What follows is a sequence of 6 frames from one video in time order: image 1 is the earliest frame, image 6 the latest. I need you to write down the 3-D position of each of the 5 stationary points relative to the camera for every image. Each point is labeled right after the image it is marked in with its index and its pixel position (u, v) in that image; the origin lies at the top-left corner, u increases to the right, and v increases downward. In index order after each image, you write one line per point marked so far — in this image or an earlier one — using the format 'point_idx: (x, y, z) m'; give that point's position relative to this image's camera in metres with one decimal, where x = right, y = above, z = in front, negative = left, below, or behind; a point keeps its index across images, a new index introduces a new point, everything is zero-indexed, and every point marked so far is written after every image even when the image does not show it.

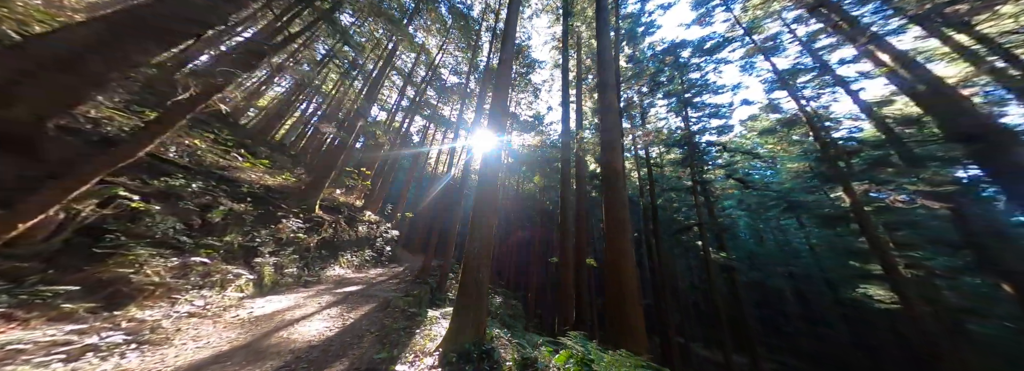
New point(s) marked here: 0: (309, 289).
0: (-7.1, -3.6, +7.2) m
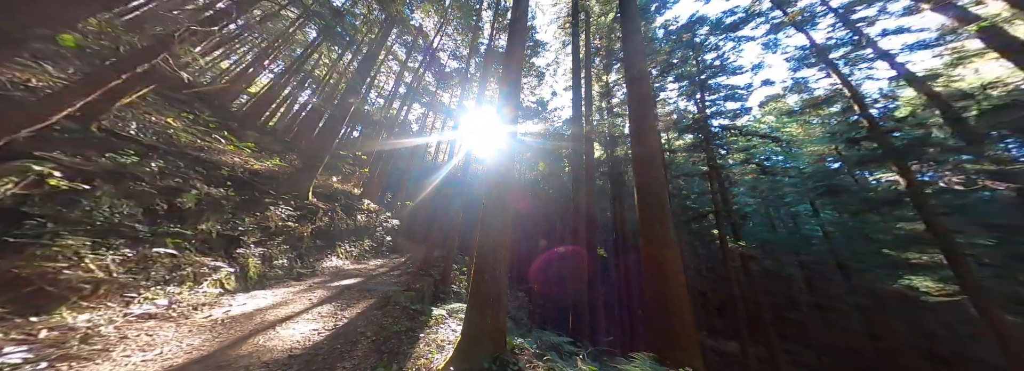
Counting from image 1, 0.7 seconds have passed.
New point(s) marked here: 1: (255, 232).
0: (-6.8, -3.1, +6.6) m
1: (-7.7, -1.4, +6.3) m
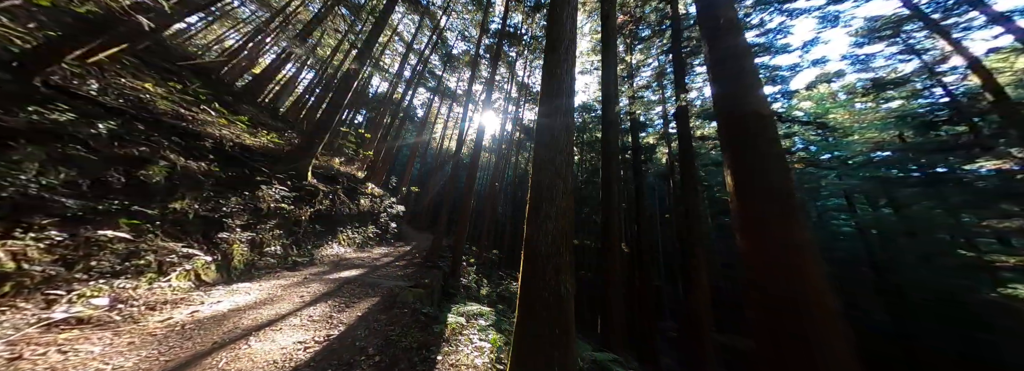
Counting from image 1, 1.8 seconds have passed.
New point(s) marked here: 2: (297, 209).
0: (-6.1, -2.5, +5.9) m
1: (-7.0, -0.7, +5.5) m
2: (-7.5, -0.8, +7.3) m
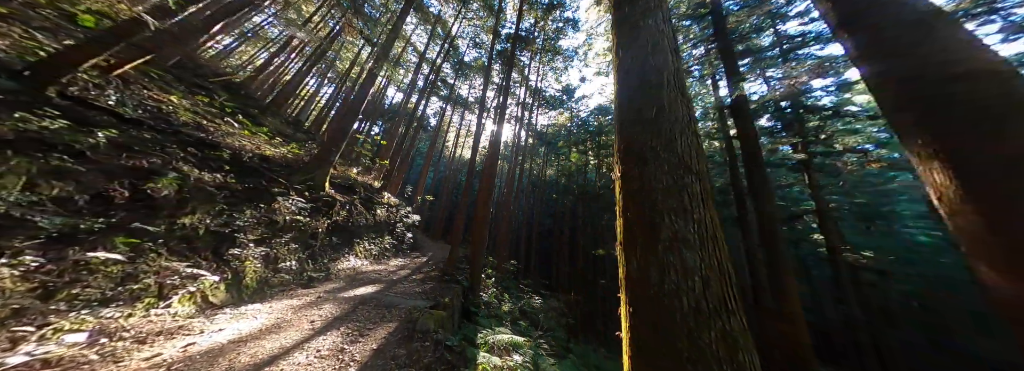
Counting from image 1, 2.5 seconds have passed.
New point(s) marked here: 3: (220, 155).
0: (-5.4, -2.8, +5.5) m
1: (-6.3, -1.0, +5.2) m
2: (-6.7, -1.2, +7.1) m
3: (-7.4, +0.7, +5.3) m
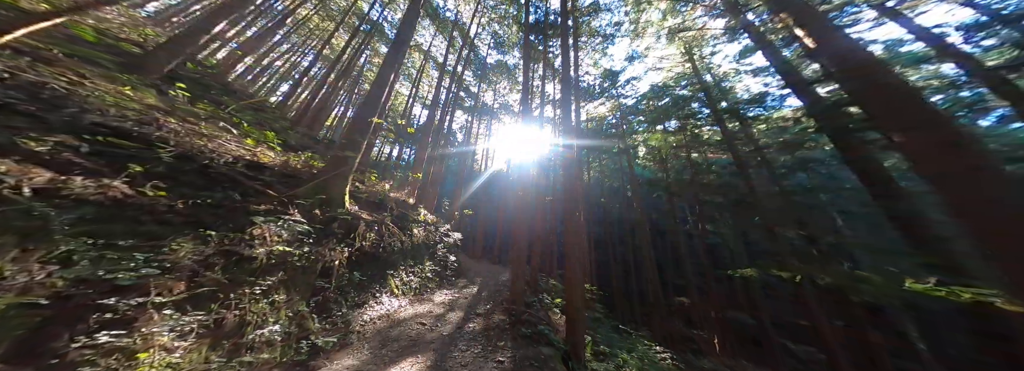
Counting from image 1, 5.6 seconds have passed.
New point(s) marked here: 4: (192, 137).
0: (-3.0, -2.8, +2.9) m
1: (-4.2, -1.2, +2.8) m
2: (-4.2, -1.5, +4.7) m
3: (-5.4, +0.5, +3.2) m
4: (-6.3, +0.9, +4.1) m
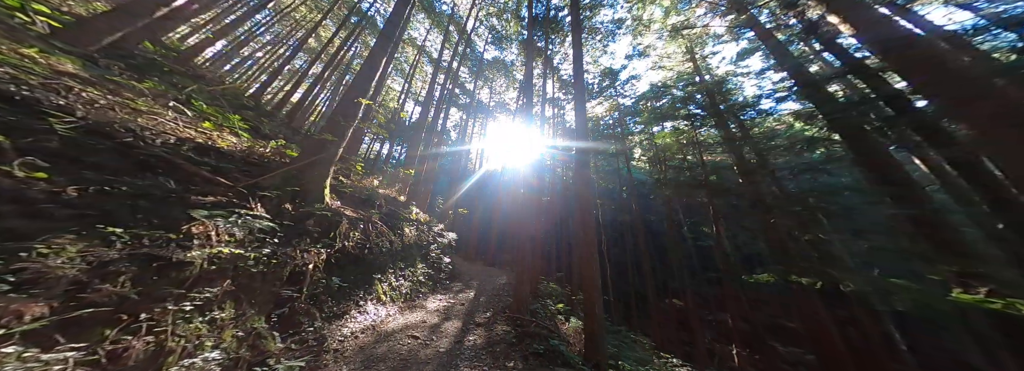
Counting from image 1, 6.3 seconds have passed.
0: (-2.8, -2.6, +2.1) m
1: (-3.9, -1.0, +2.0) m
2: (-4.1, -1.2, +3.9) m
3: (-5.1, +0.7, +2.3) m
4: (-6.0, +1.2, +3.2) m
